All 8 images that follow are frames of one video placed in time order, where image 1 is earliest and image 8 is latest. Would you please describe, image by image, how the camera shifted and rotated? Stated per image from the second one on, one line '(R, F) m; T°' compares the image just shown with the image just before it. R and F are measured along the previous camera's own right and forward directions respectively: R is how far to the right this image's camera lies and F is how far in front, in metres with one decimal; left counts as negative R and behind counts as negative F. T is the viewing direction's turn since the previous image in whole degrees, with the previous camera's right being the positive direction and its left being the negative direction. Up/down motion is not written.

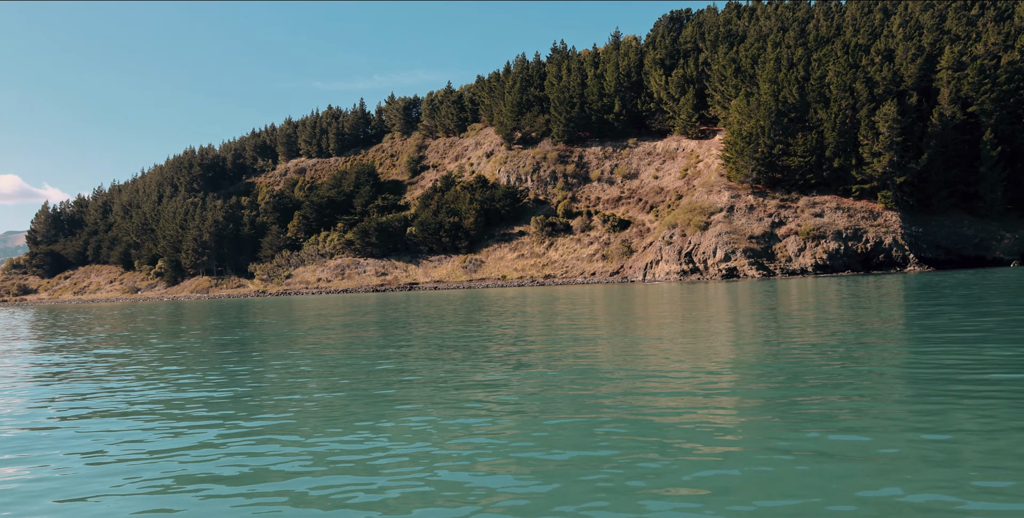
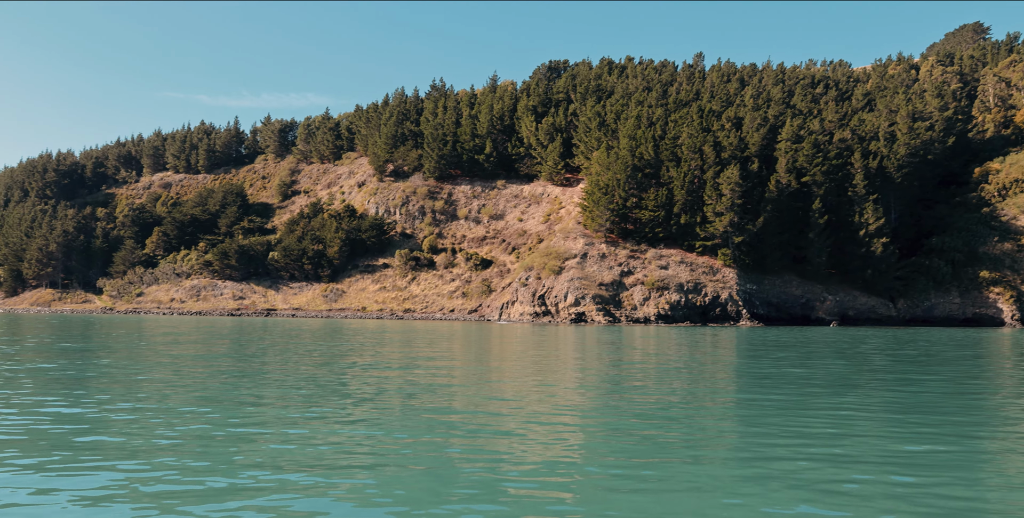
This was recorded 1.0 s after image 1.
(+3.7, -1.5) m; +8°
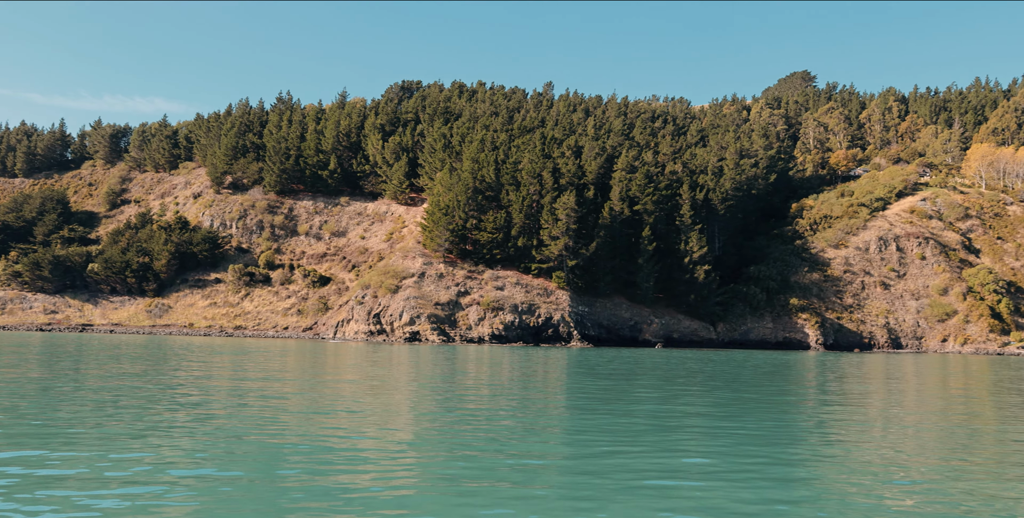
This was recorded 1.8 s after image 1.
(+3.8, -0.1) m; +9°
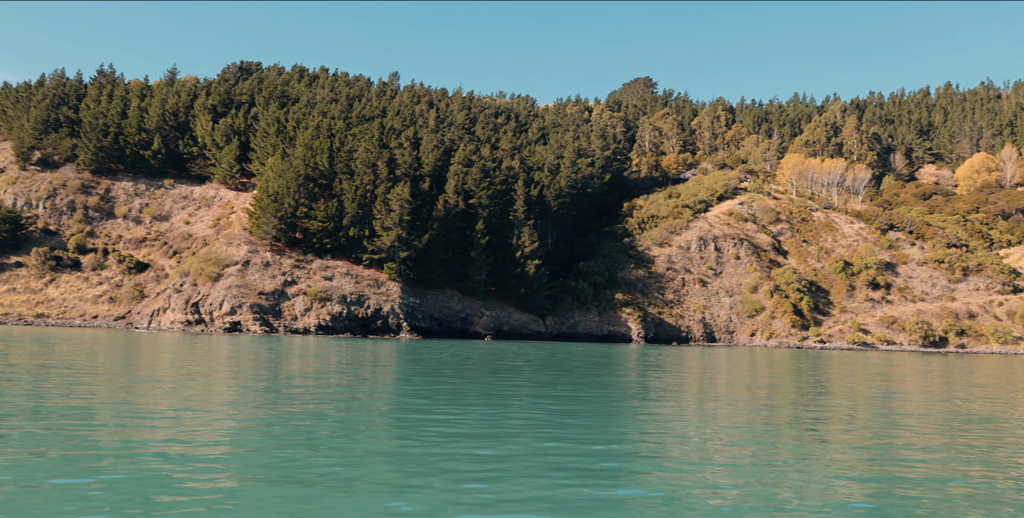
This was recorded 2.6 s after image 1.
(+3.6, -0.2) m; +10°
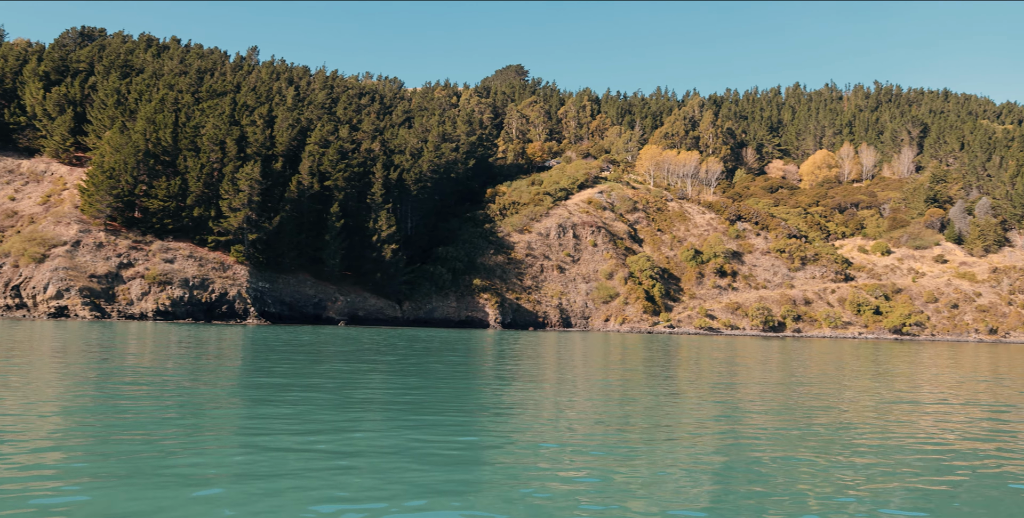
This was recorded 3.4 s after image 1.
(+3.0, +0.3) m; +8°
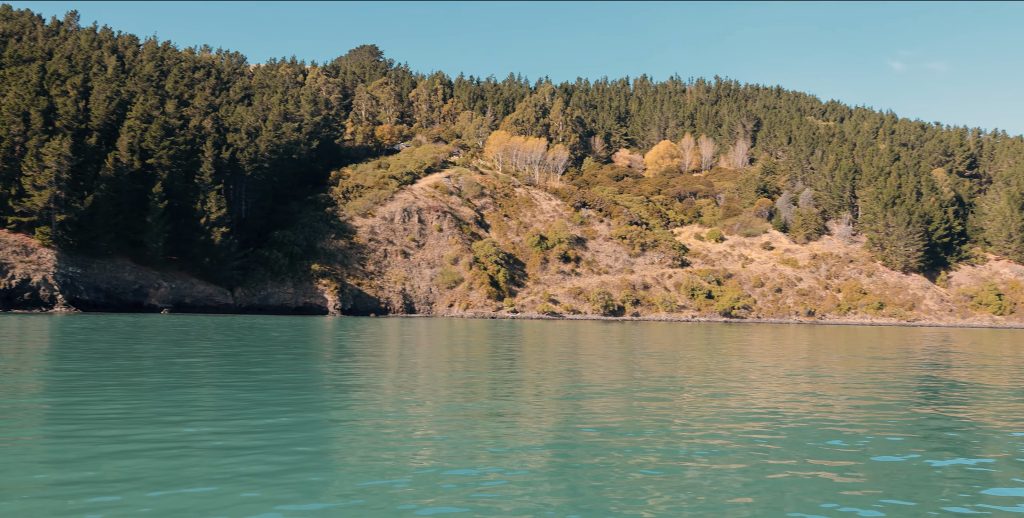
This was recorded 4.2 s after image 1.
(+3.1, +0.8) m; +9°
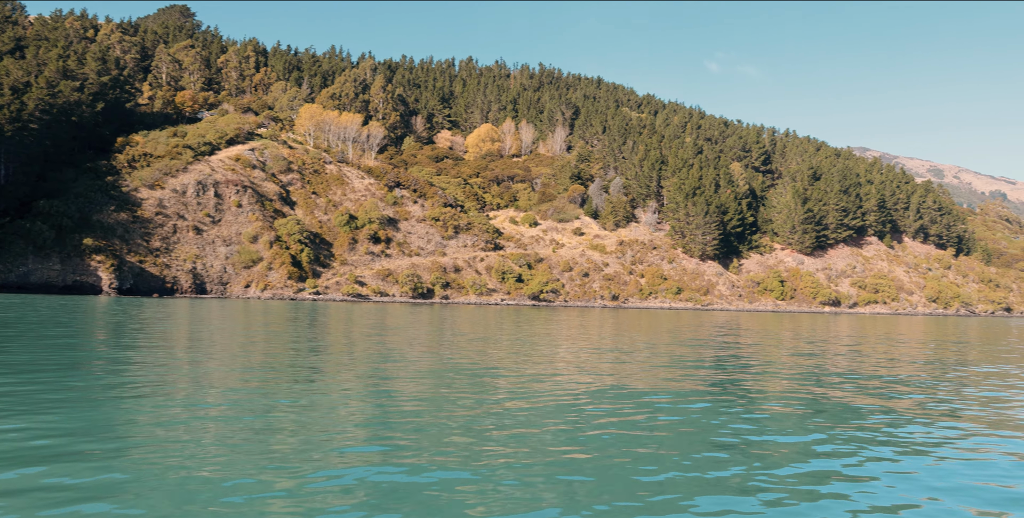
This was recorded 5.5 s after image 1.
(+4.2, +1.2) m; +11°
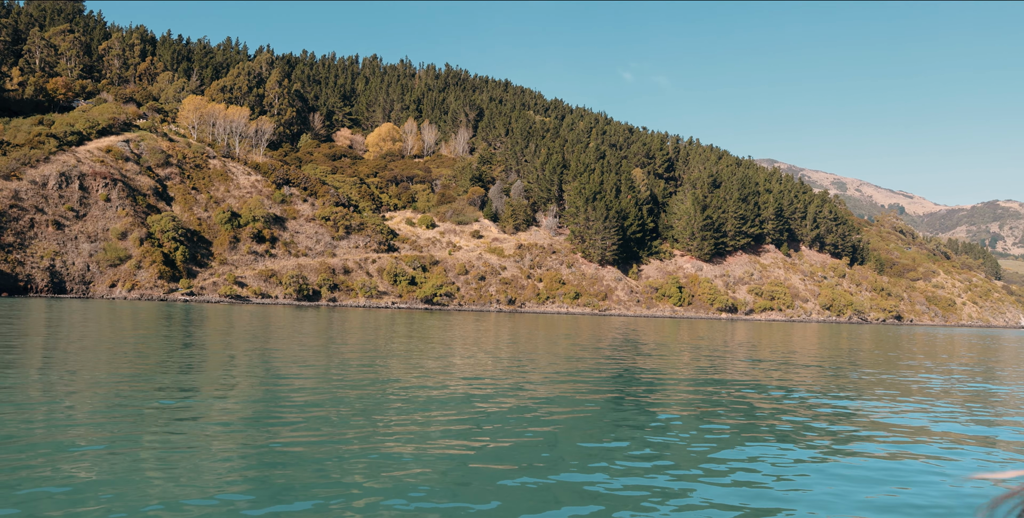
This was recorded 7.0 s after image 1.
(+4.3, +2.2) m; +5°
